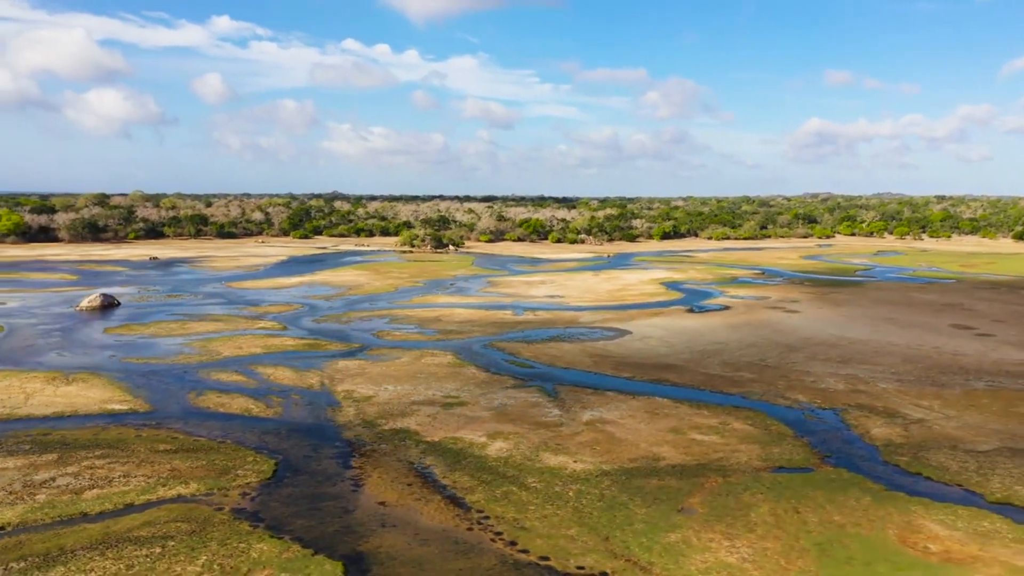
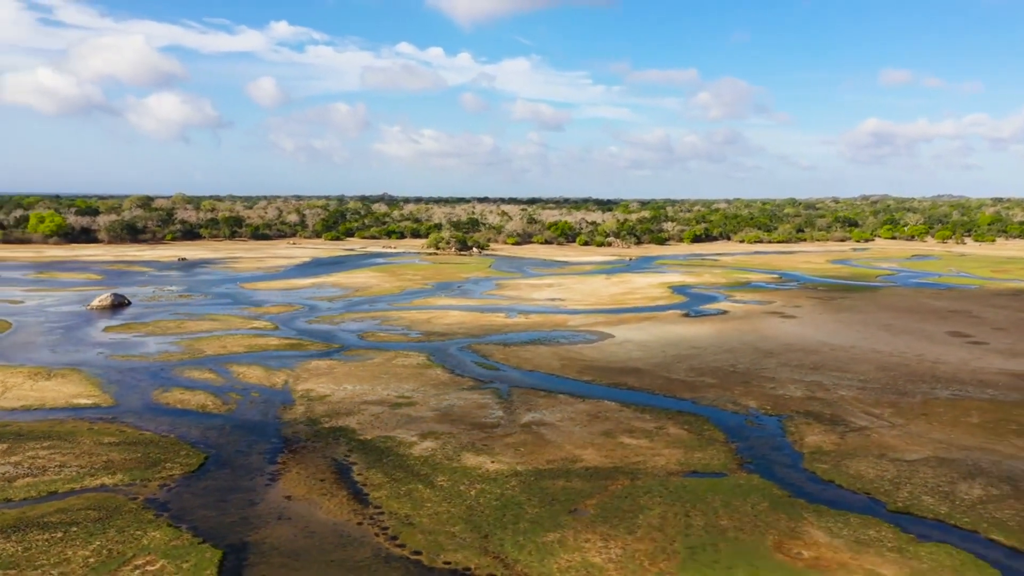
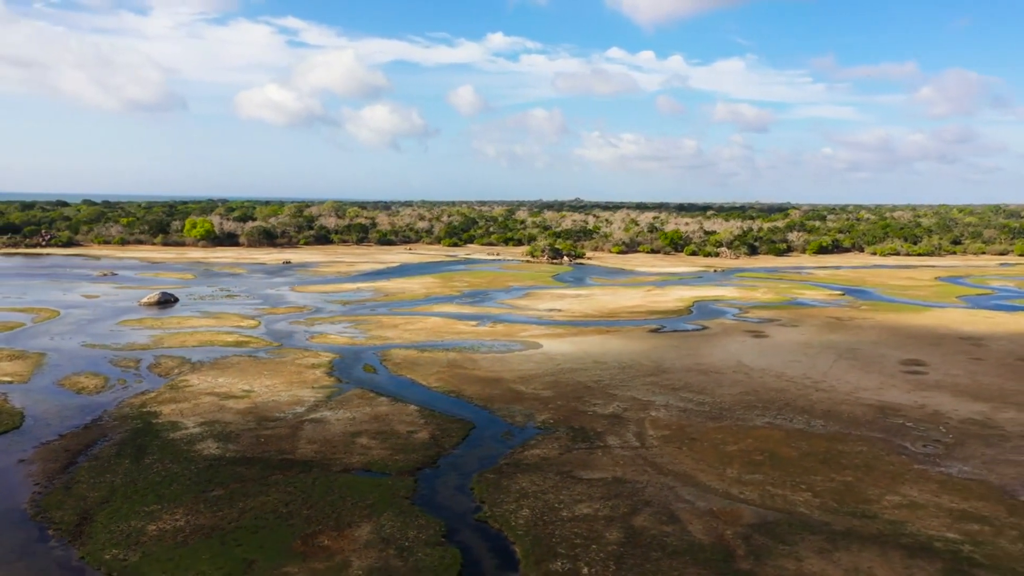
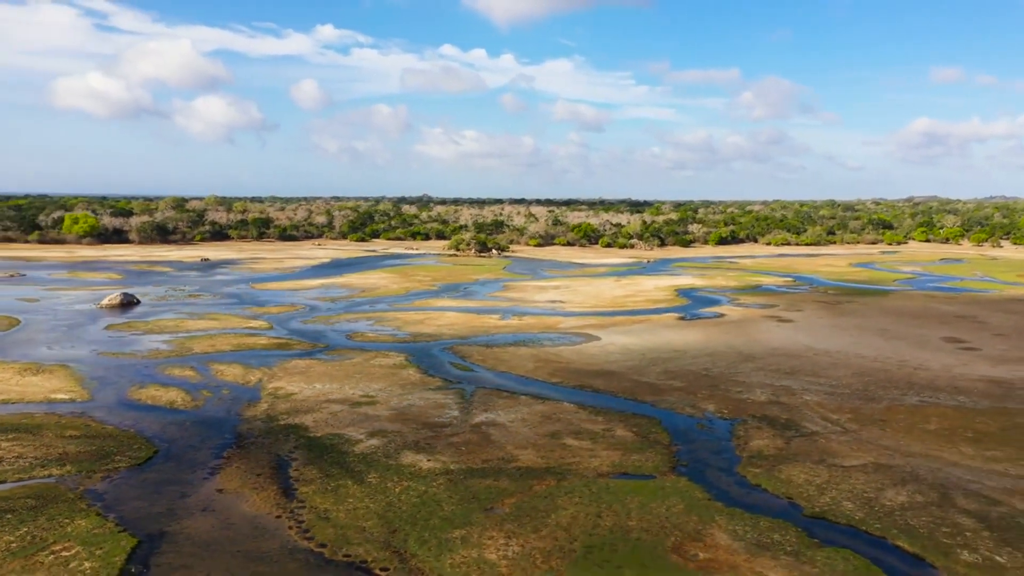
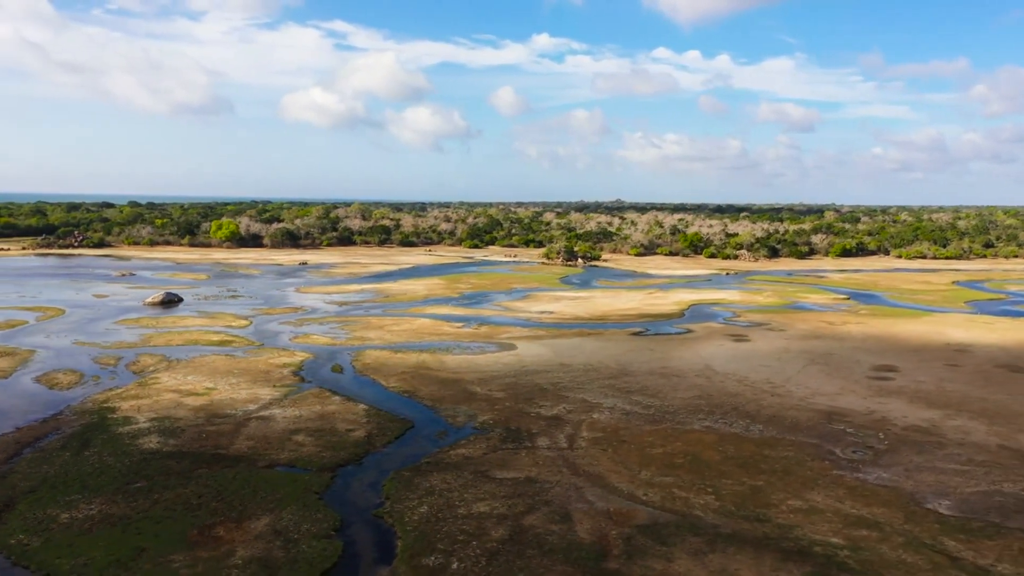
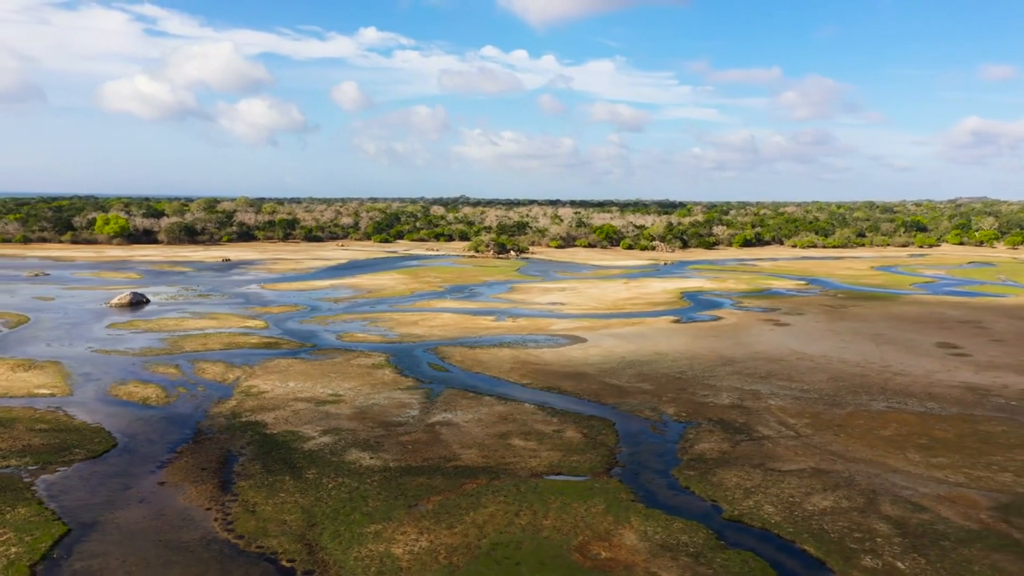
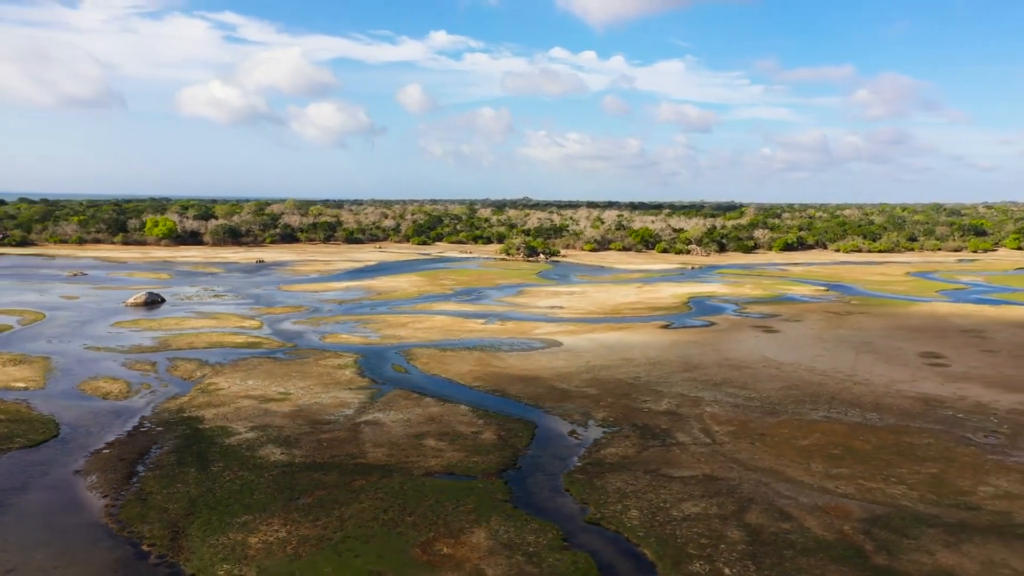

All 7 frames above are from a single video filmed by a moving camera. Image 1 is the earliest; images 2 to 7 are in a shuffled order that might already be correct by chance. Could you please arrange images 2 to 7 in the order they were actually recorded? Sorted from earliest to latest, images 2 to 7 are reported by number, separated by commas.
2, 4, 6, 7, 3, 5
